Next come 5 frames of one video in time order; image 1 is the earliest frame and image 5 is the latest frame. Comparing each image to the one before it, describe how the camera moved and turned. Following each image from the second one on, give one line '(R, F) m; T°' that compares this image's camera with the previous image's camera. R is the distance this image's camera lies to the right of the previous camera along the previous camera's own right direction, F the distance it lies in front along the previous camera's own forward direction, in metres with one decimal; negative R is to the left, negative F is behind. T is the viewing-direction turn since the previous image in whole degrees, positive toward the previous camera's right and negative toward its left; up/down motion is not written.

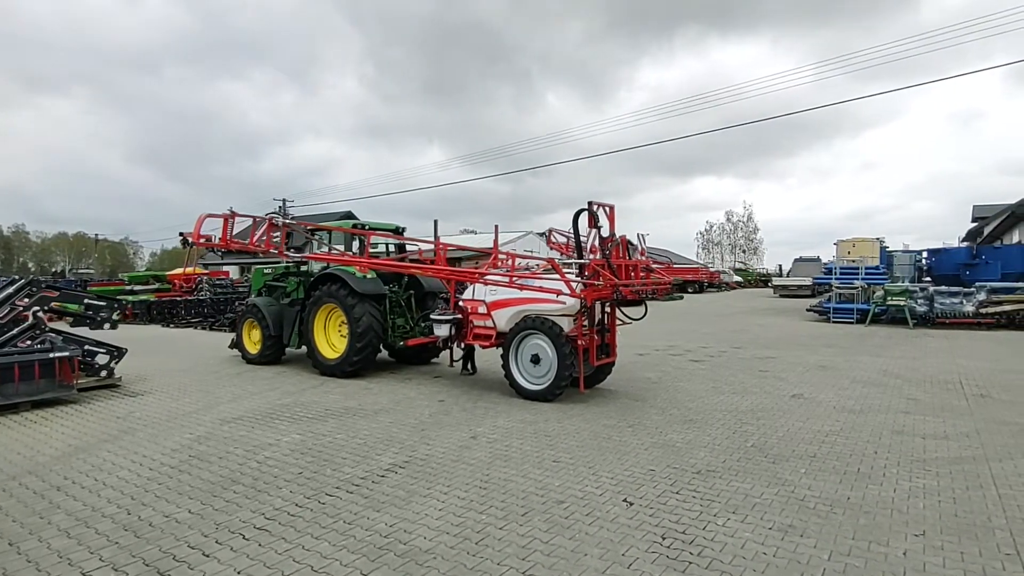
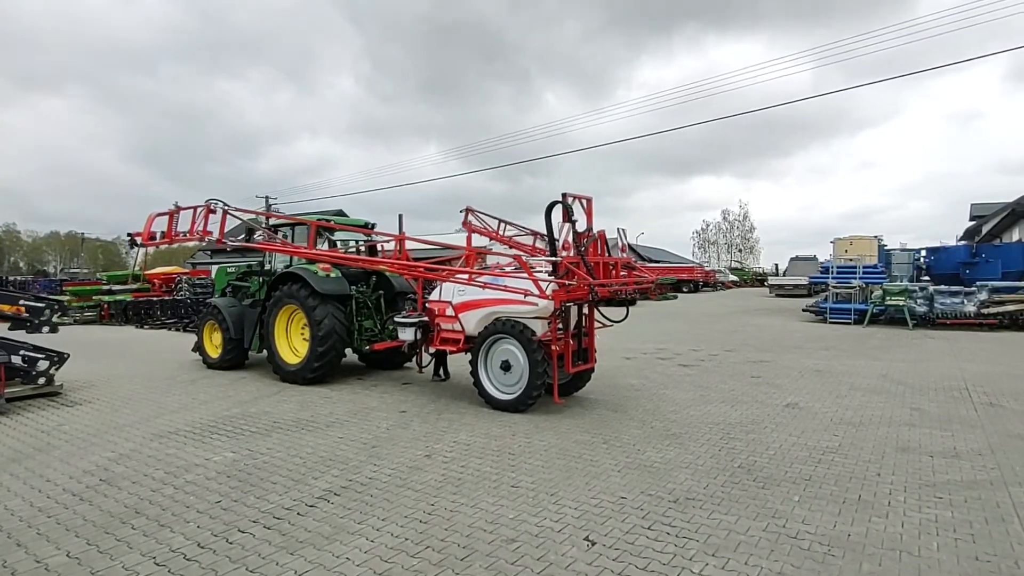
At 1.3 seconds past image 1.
(+0.3, +0.6) m; 0°
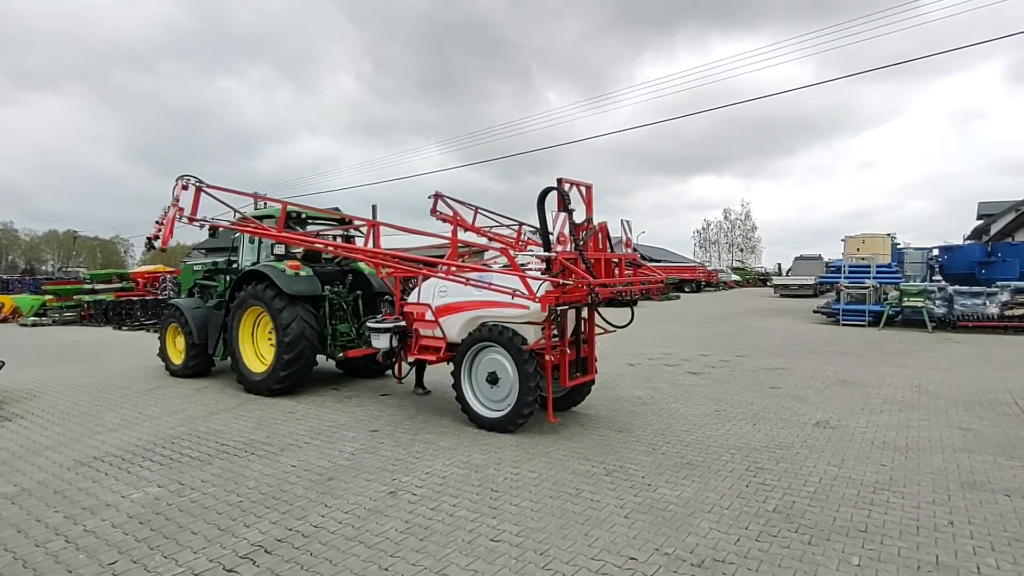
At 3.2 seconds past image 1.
(+0.1, +0.8) m; 0°
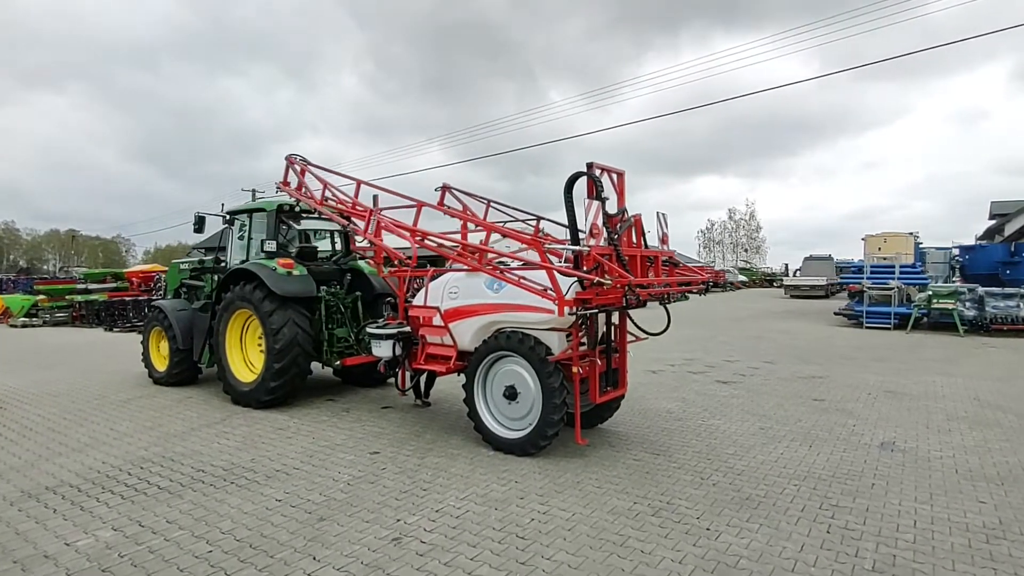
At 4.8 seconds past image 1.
(-0.2, +0.7) m; 0°
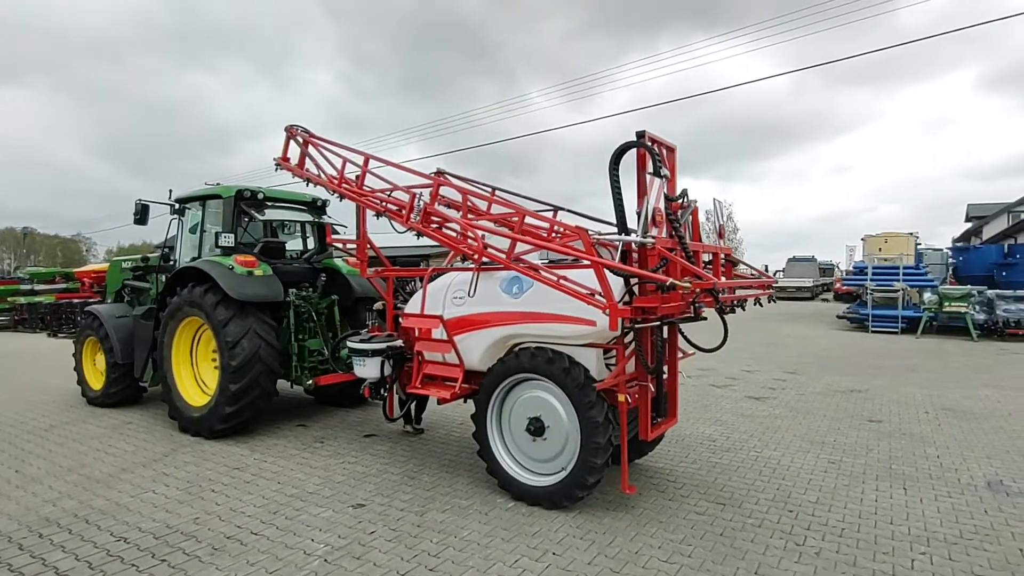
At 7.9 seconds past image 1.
(-0.3, +1.1) m; +2°
